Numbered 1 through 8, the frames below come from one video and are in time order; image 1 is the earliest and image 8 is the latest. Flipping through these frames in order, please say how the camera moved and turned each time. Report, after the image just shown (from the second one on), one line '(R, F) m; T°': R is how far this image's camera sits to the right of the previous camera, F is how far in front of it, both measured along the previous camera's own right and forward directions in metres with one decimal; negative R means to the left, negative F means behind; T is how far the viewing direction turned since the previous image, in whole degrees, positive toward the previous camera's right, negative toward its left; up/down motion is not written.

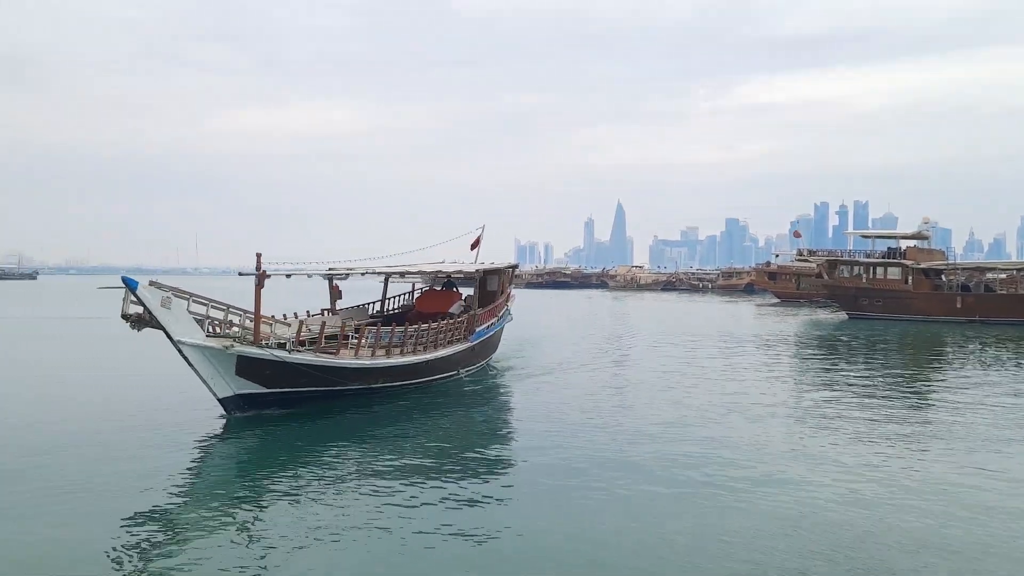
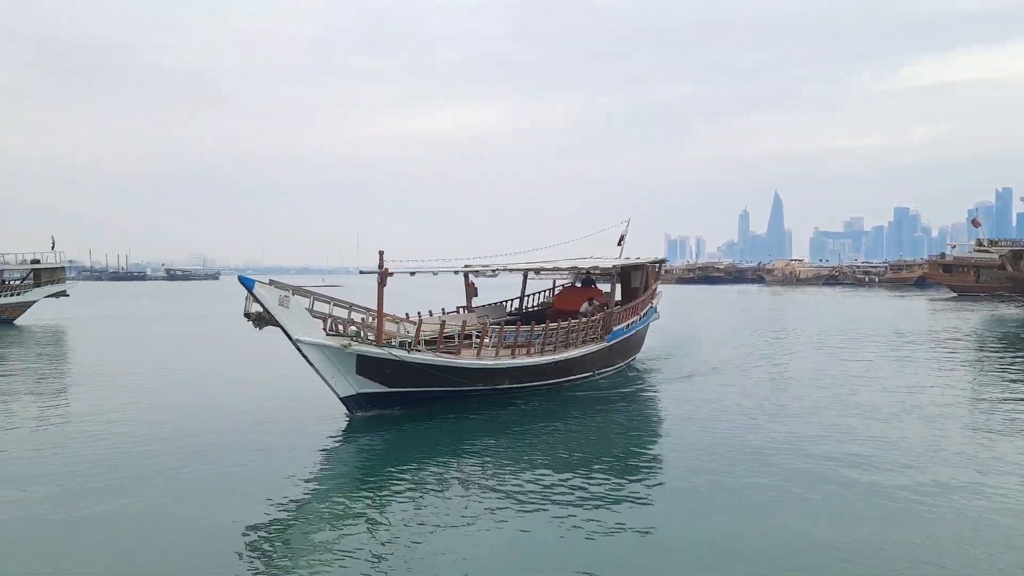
(+0.2, +0.8) m; -12°
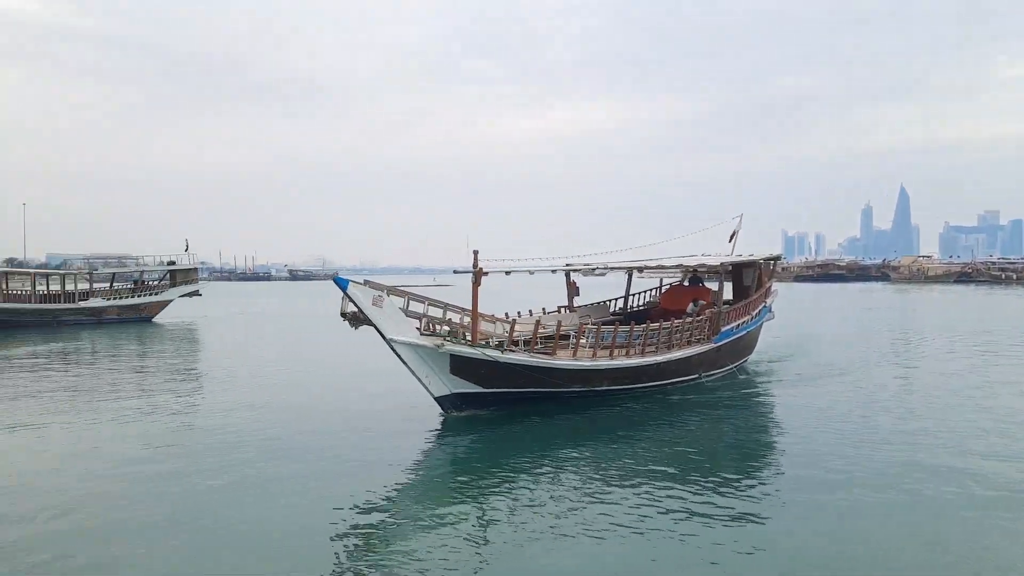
(+0.1, +0.3) m; -9°
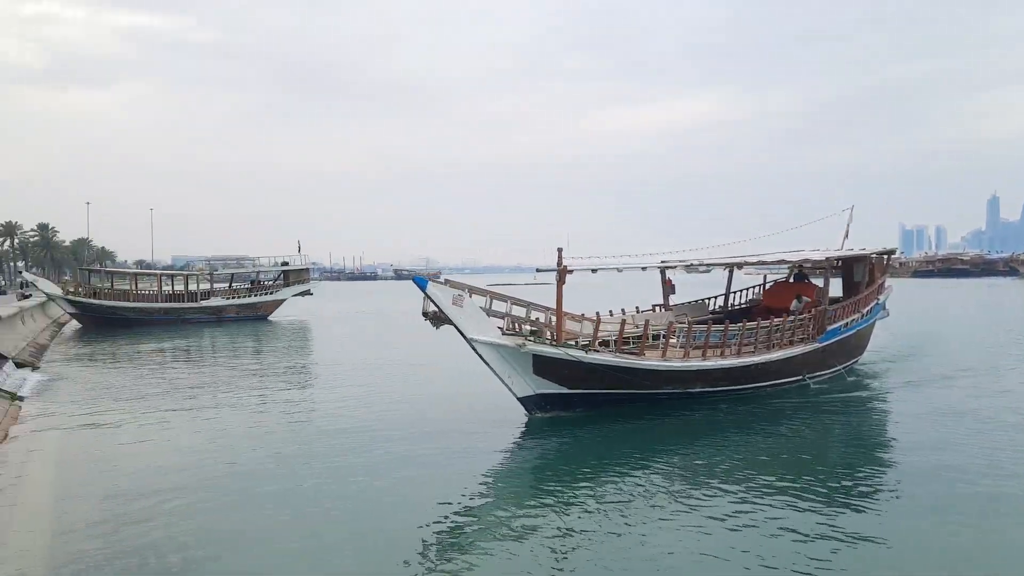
(+0.2, +0.2) m; -8°
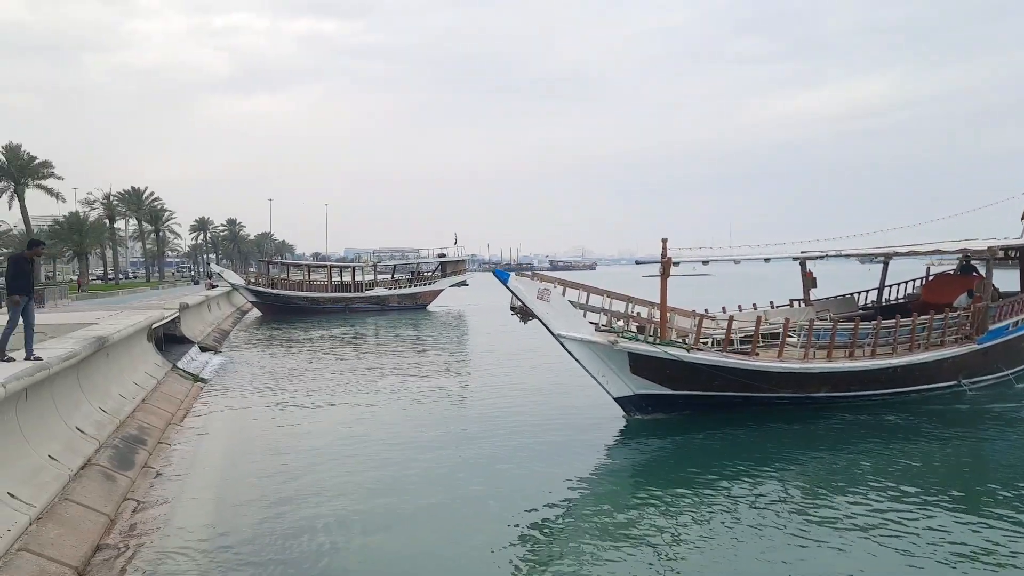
(+0.8, +0.4) m; -13°
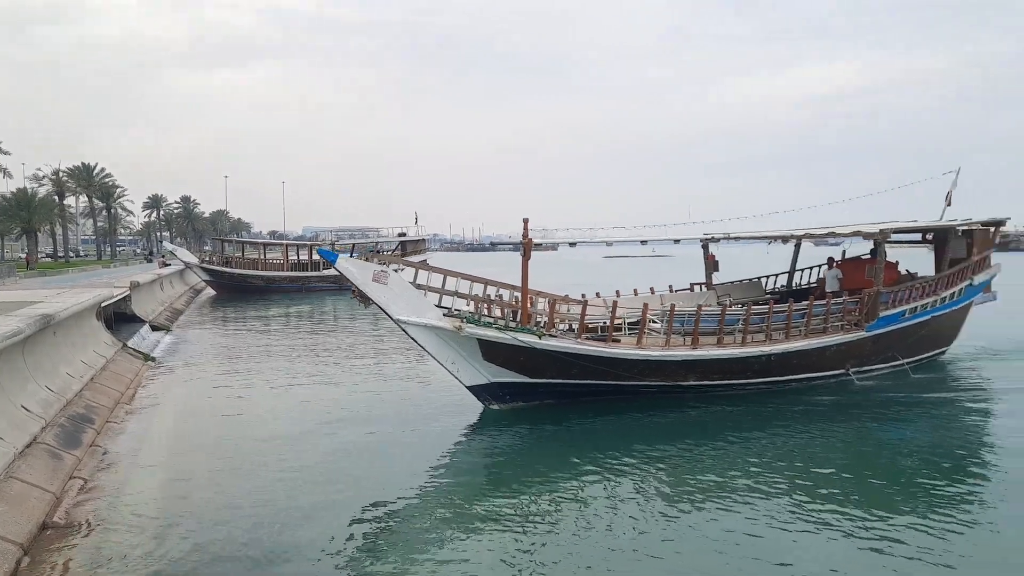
(+0.7, -0.9) m; +3°
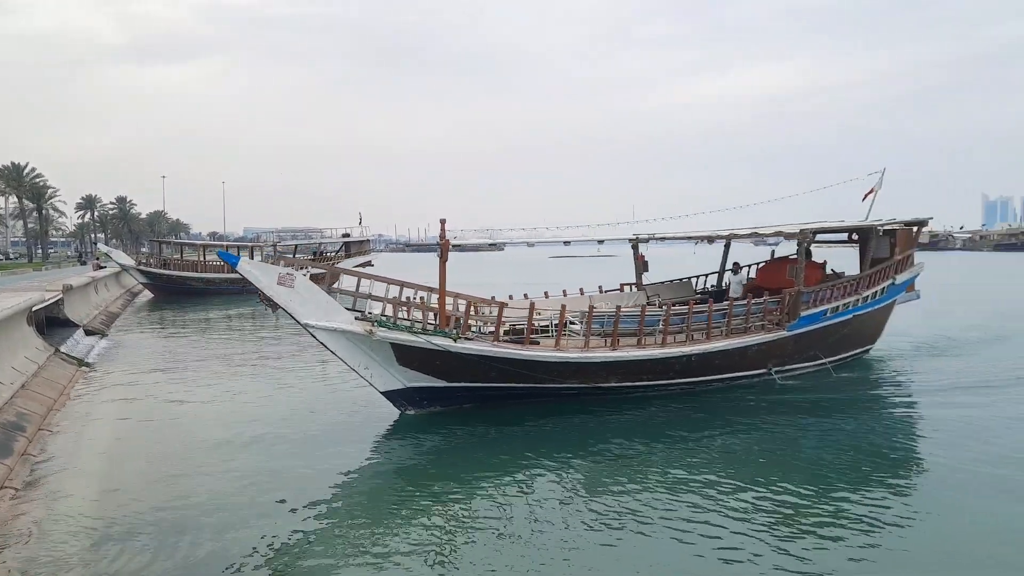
(0.0, -0.6) m; +5°
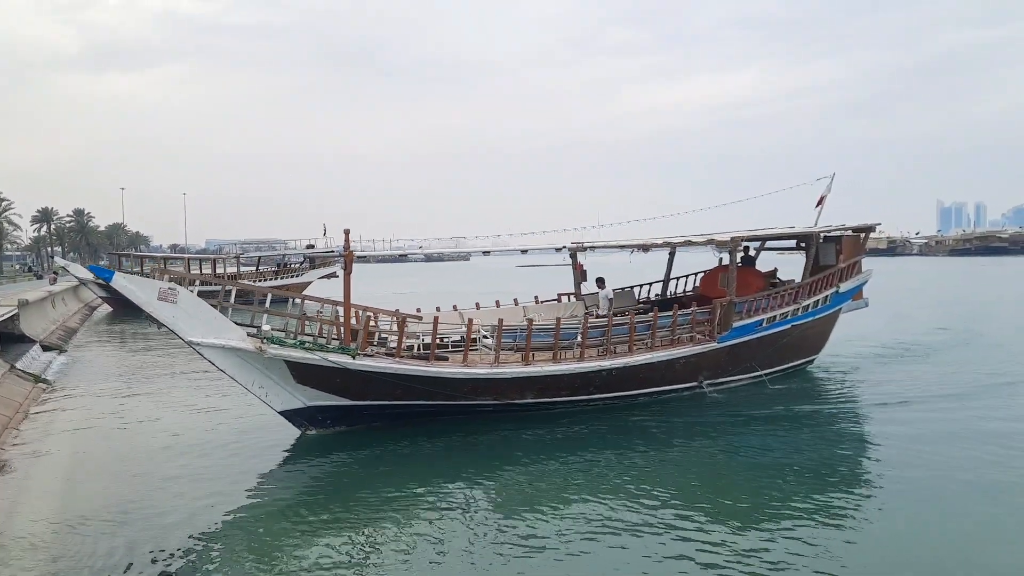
(+0.5, -0.9) m; +3°
